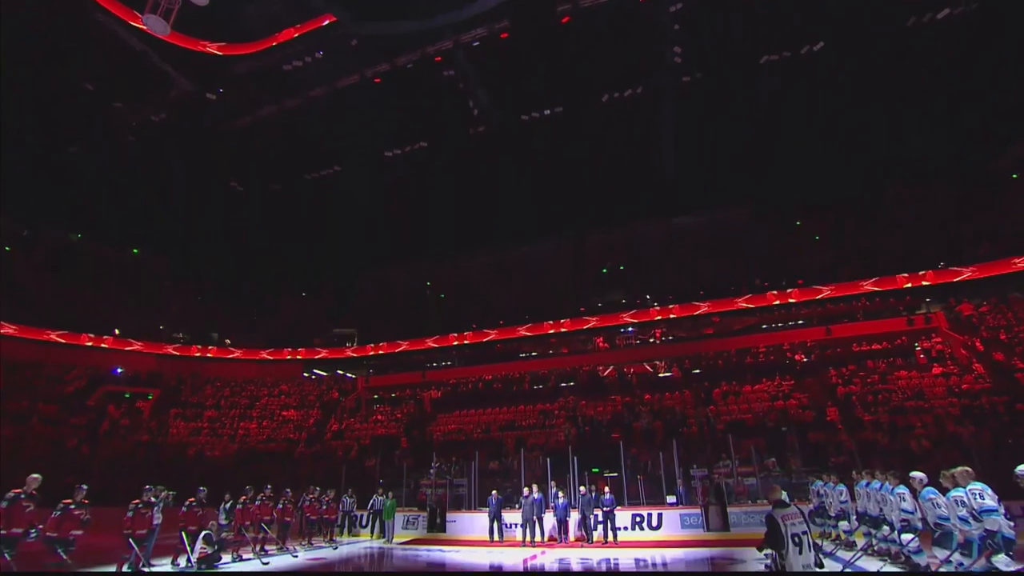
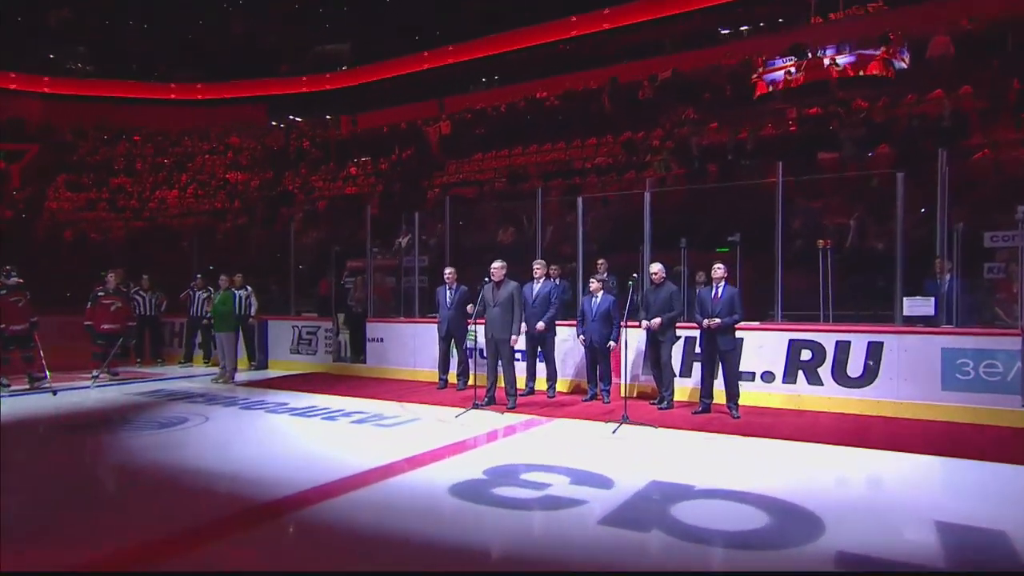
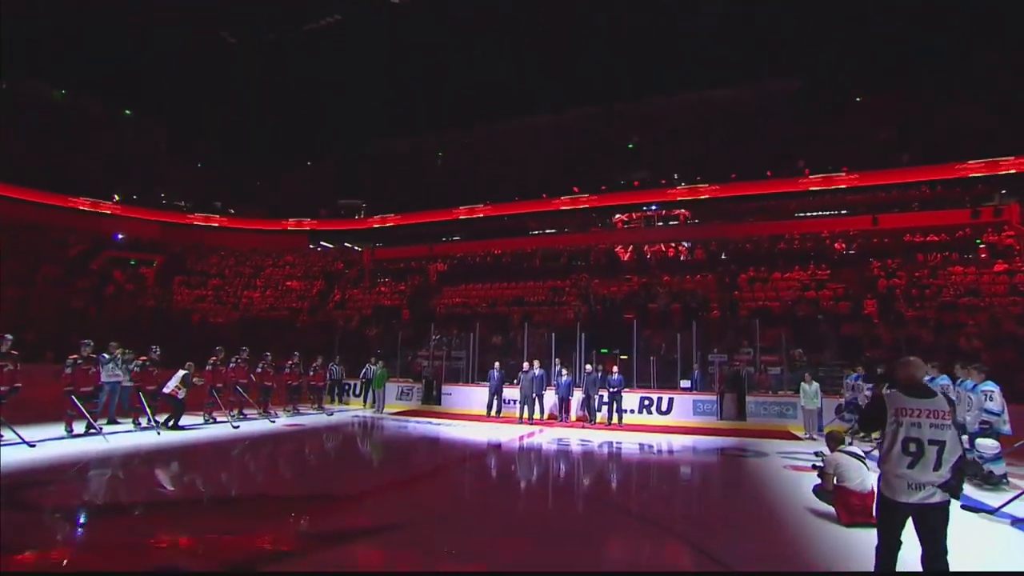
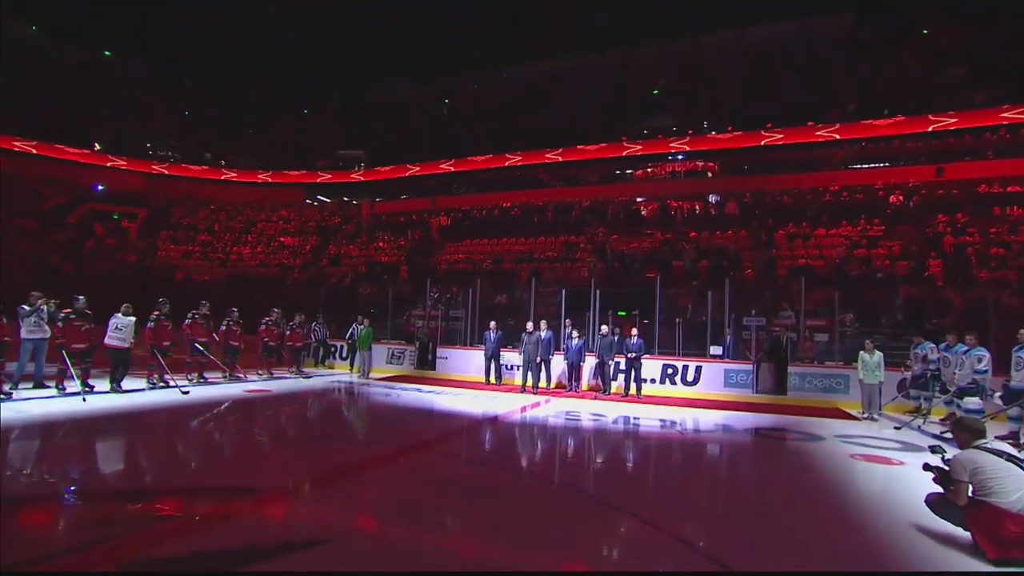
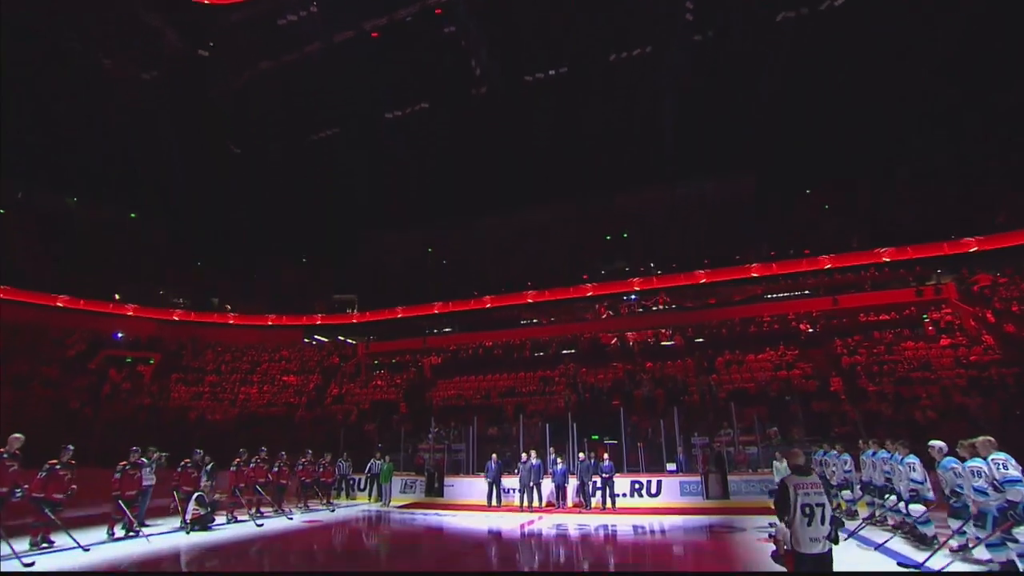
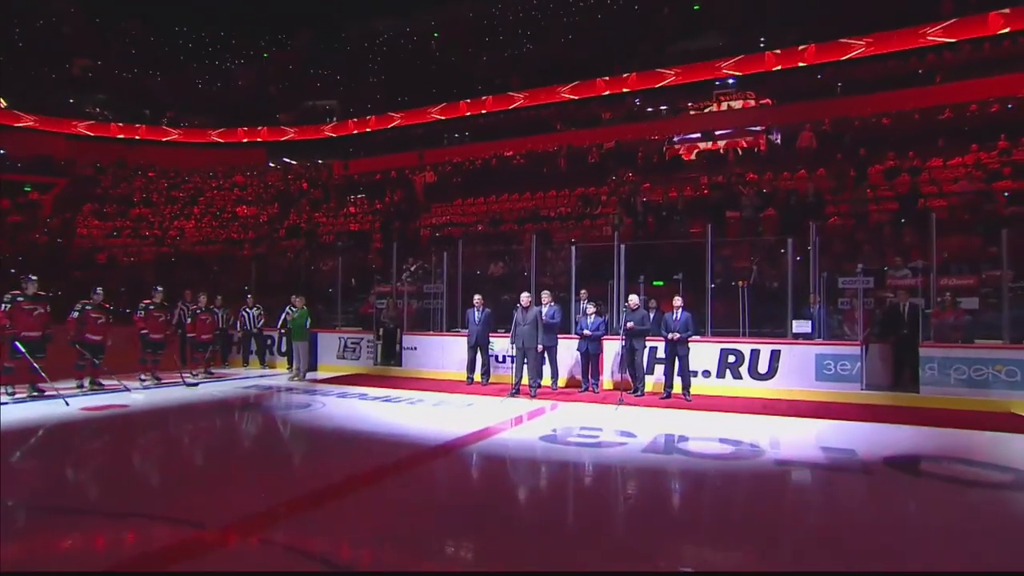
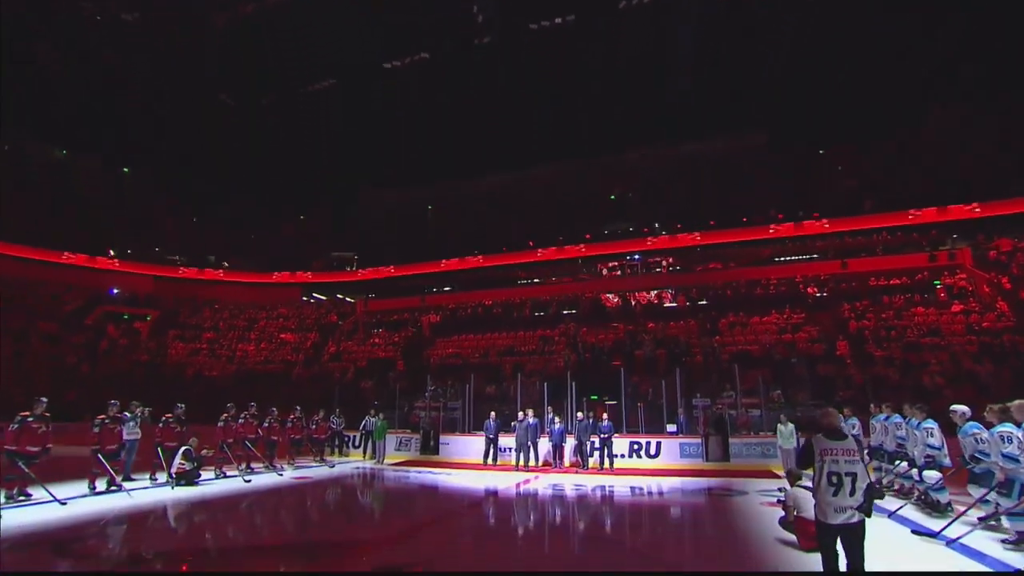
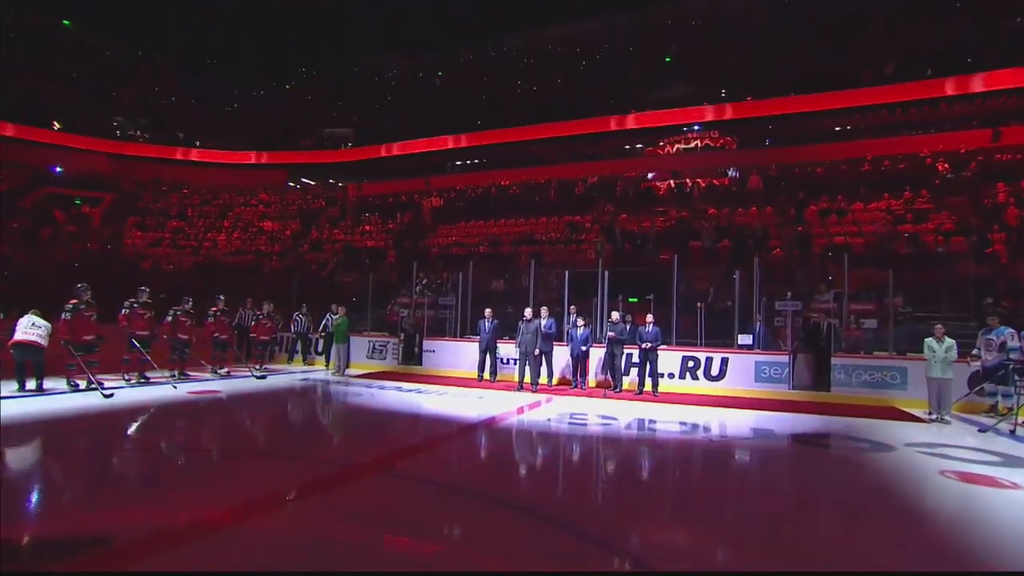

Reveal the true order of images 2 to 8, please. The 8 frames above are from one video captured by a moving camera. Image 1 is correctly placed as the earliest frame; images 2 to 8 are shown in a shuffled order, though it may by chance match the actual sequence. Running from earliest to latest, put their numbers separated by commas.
5, 7, 3, 4, 8, 6, 2
